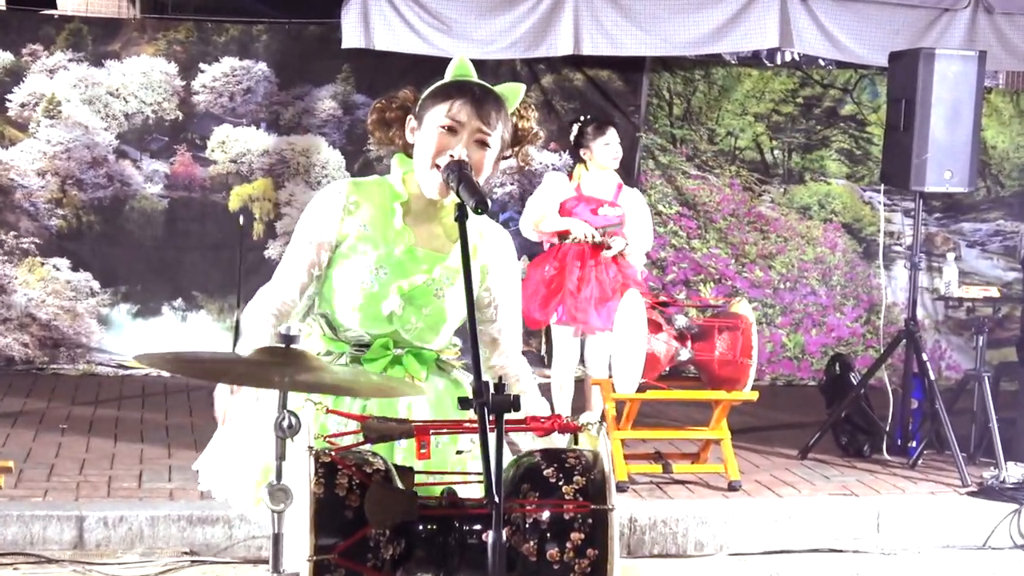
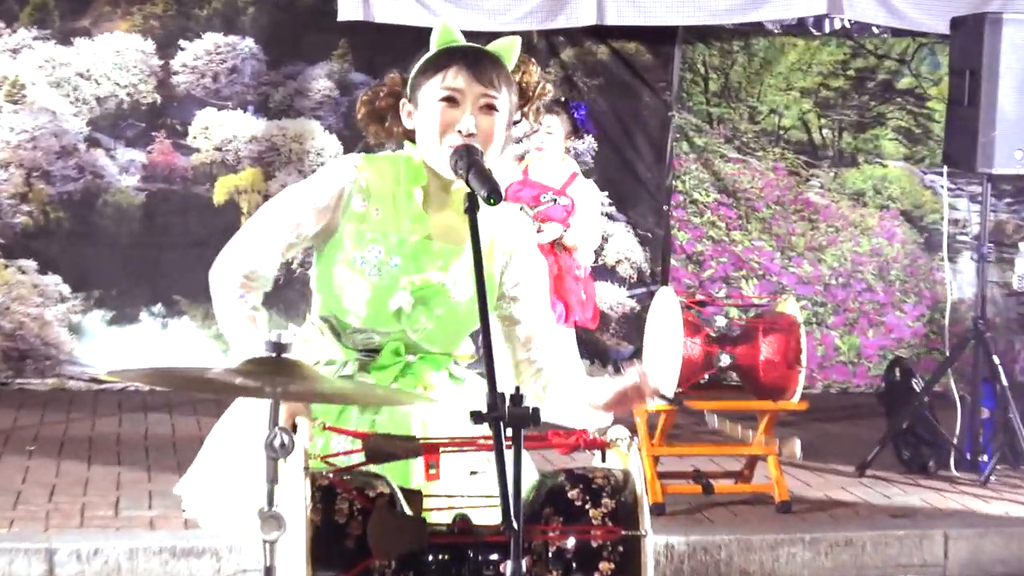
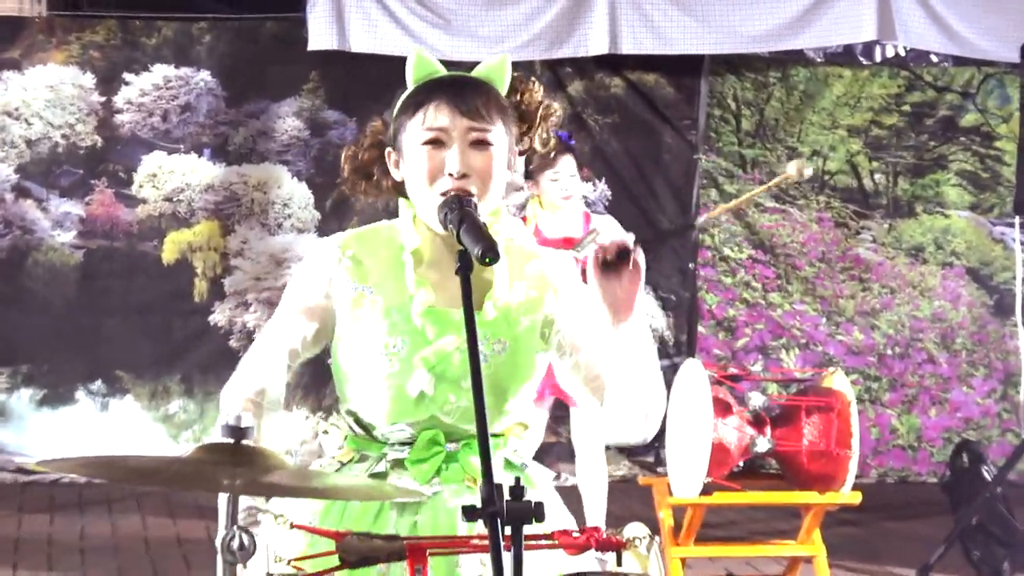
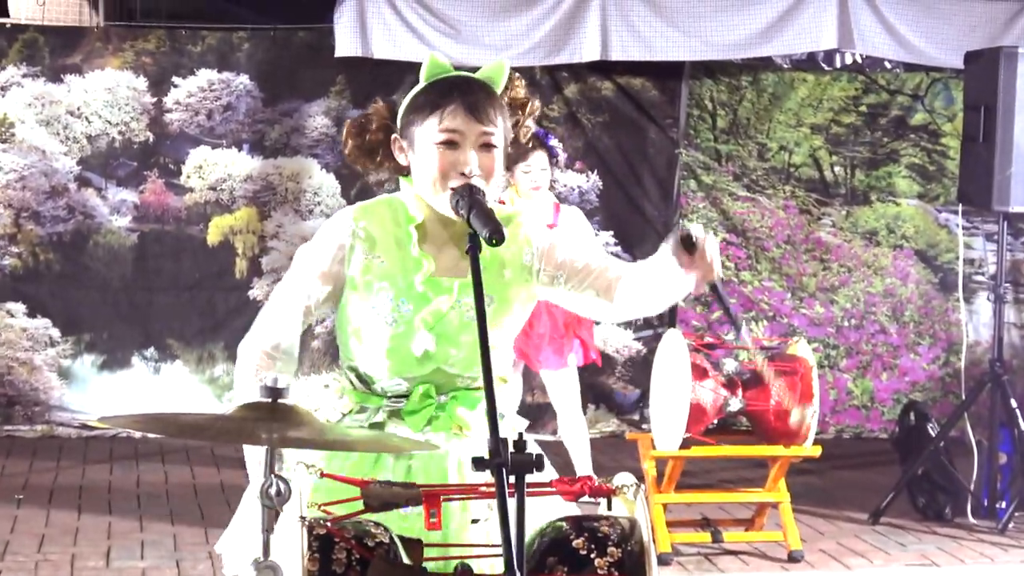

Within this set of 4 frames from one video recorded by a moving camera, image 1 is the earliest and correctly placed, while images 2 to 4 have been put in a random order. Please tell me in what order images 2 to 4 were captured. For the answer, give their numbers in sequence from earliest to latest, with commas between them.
2, 4, 3
